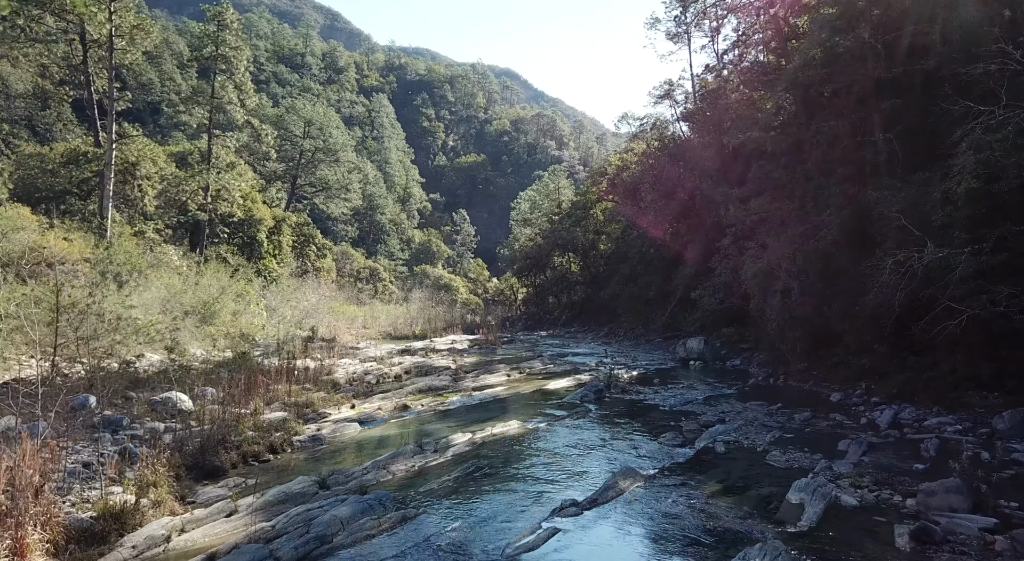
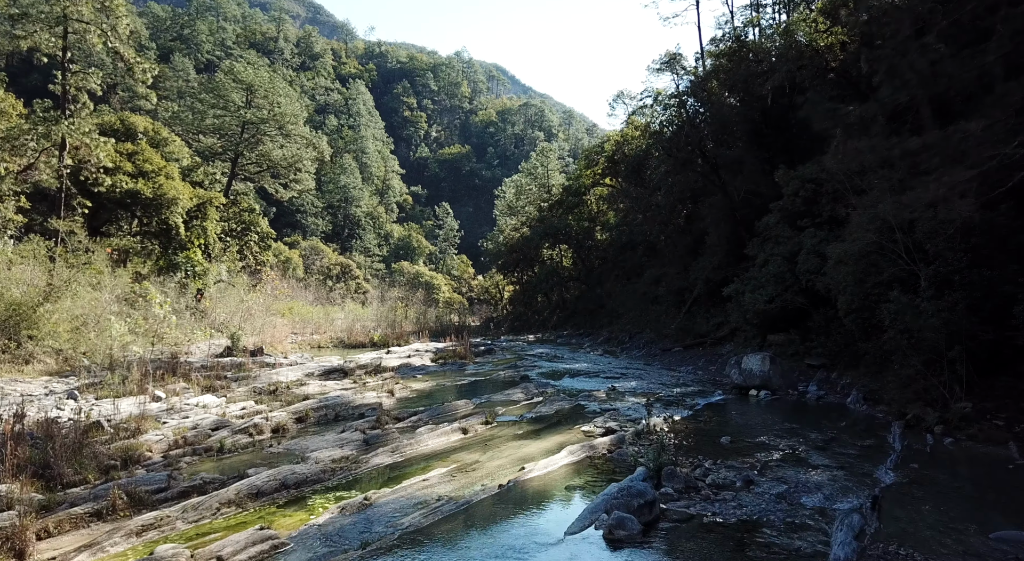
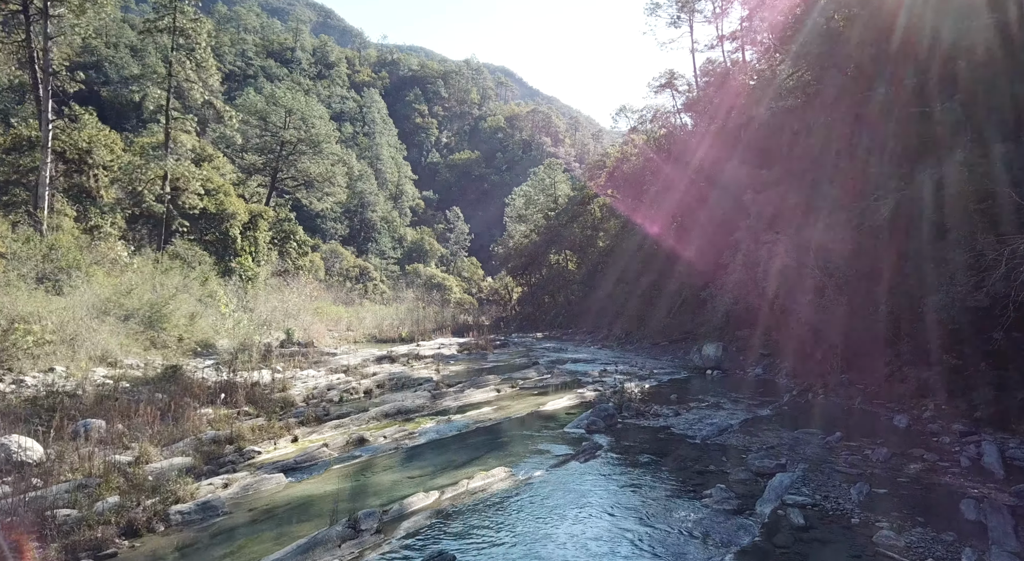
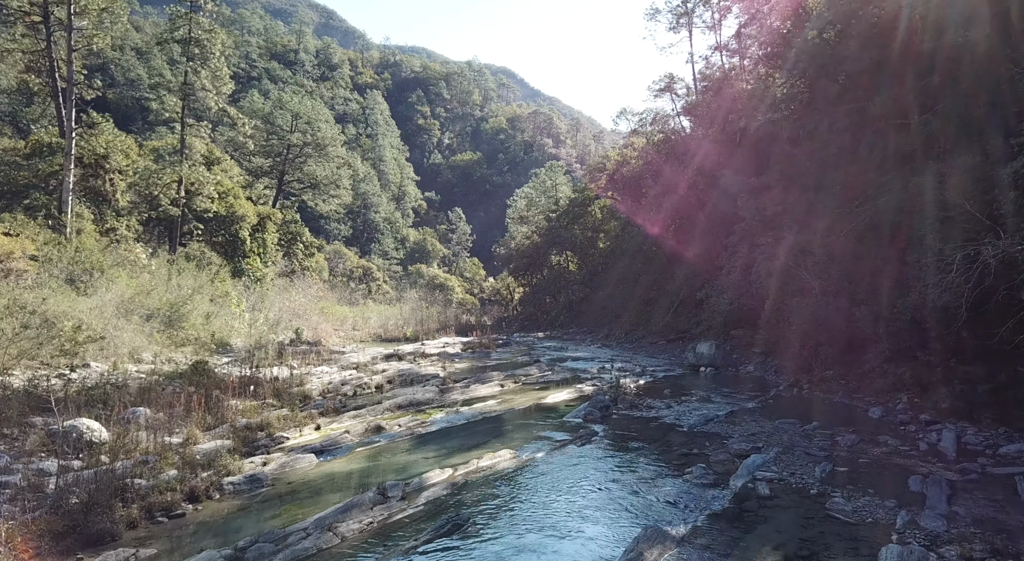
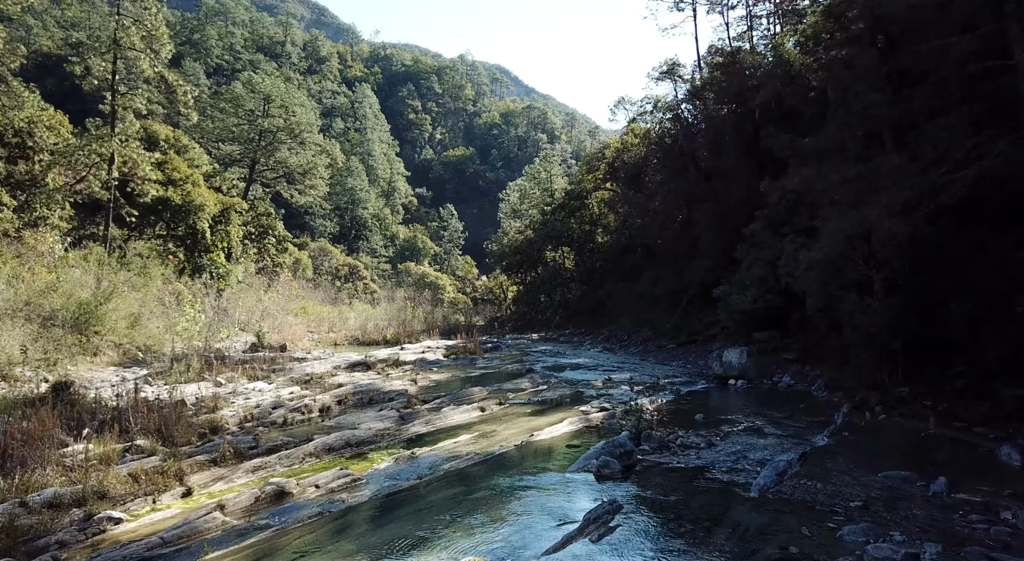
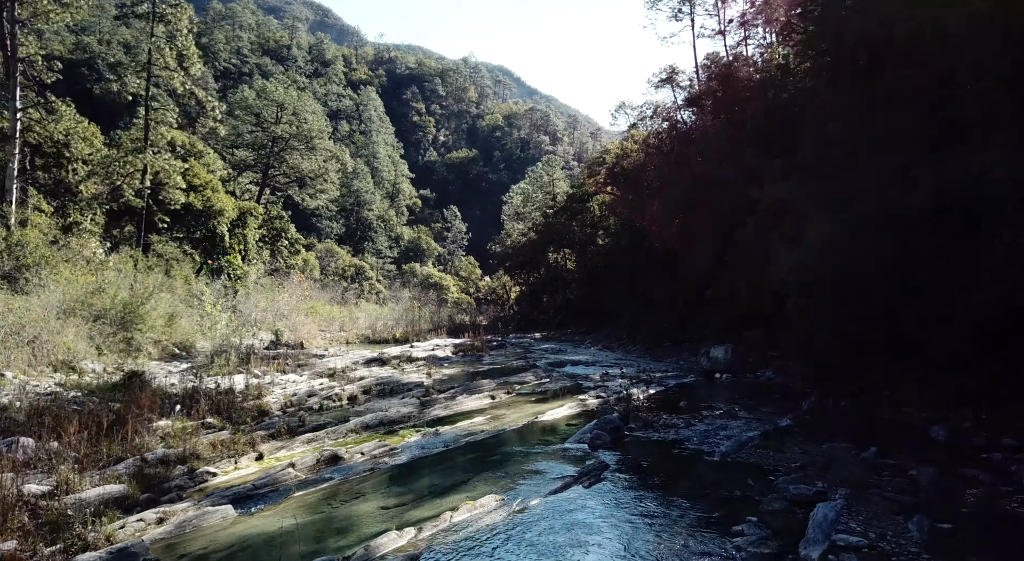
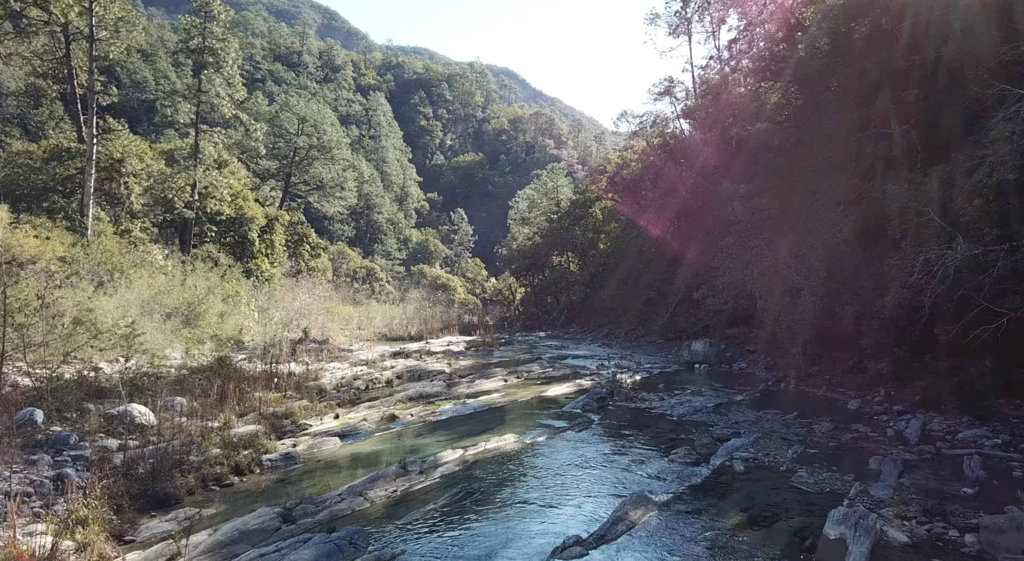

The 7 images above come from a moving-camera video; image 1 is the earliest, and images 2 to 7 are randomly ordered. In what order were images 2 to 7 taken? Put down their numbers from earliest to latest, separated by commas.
7, 4, 3, 6, 5, 2
